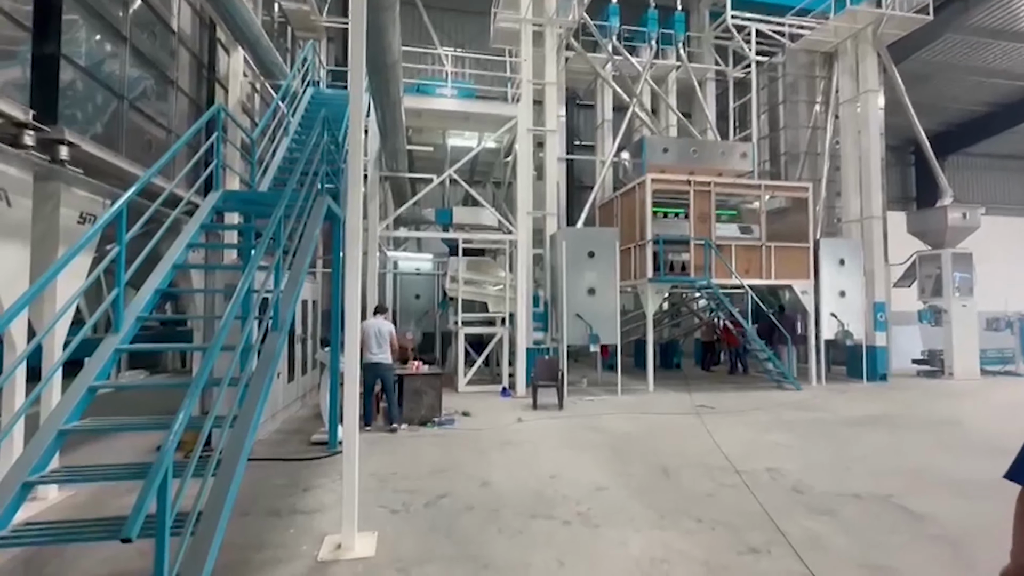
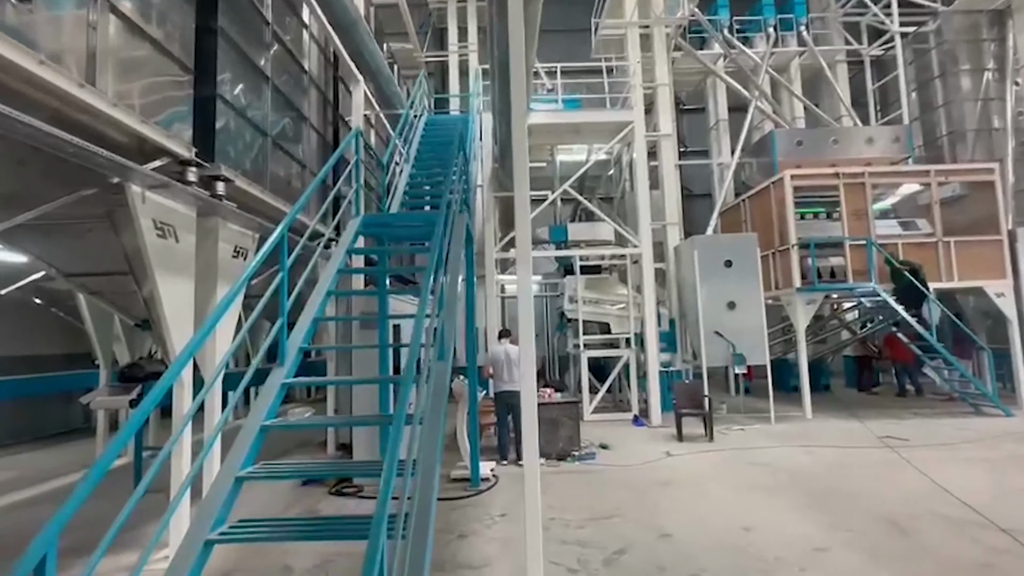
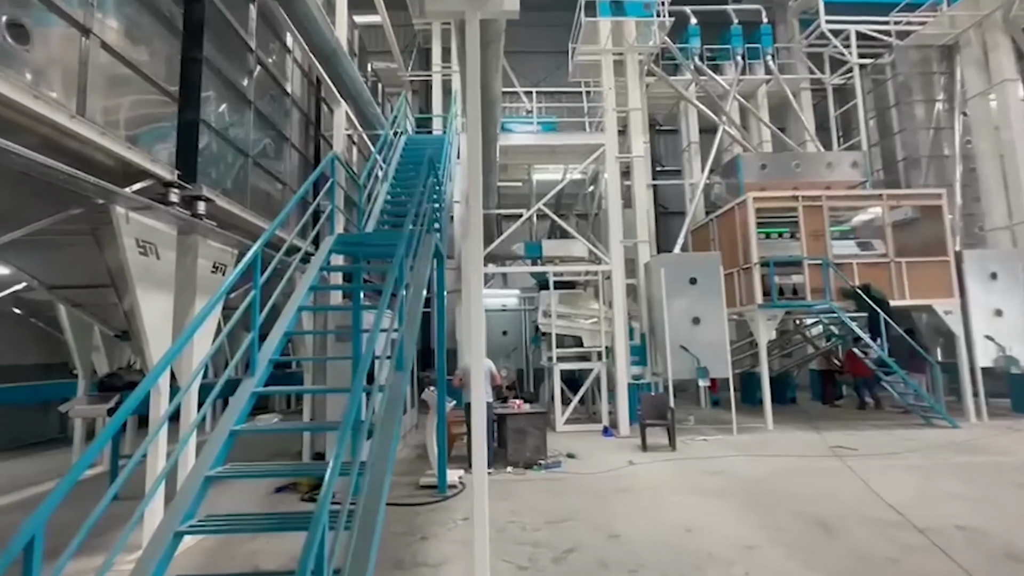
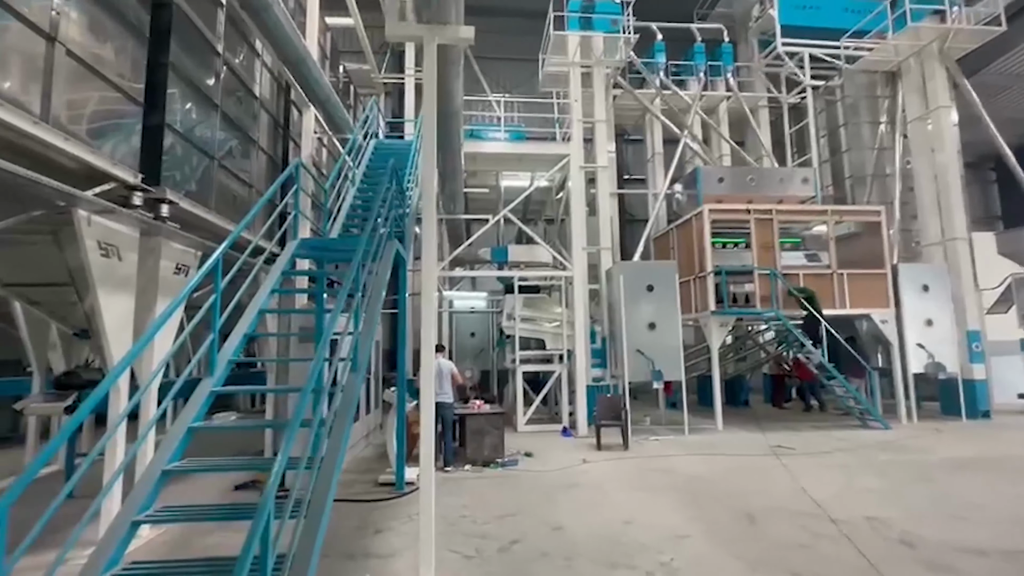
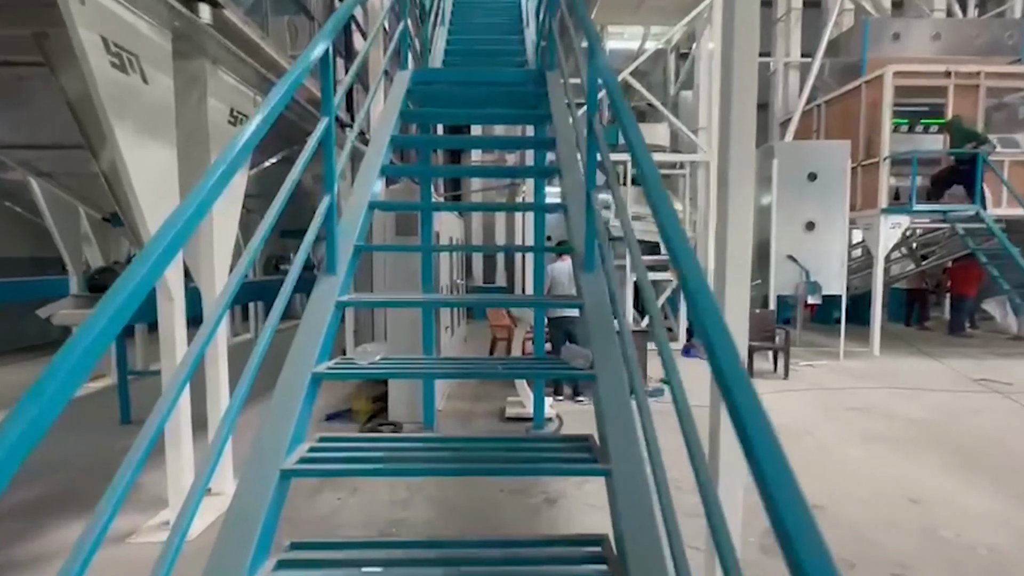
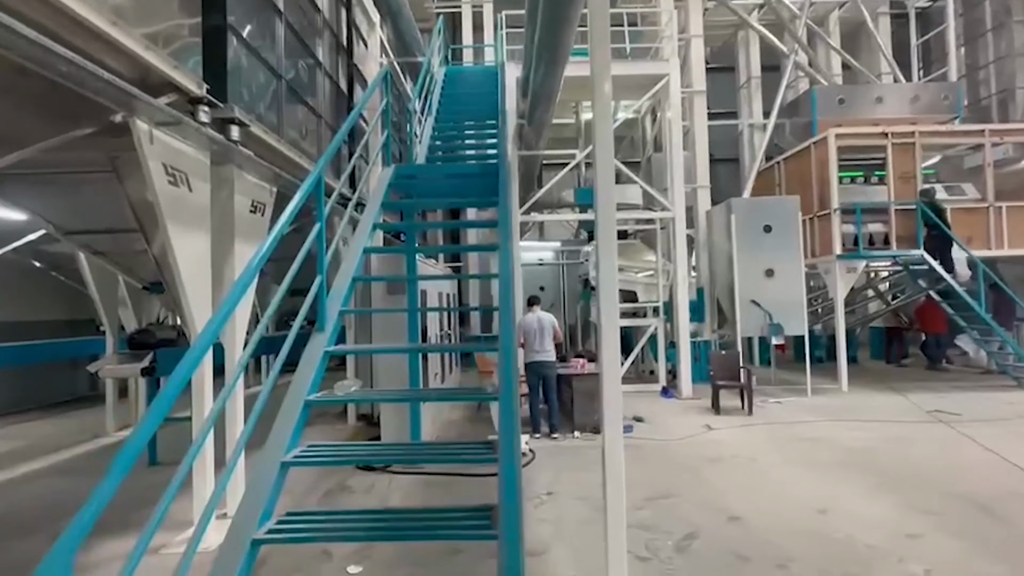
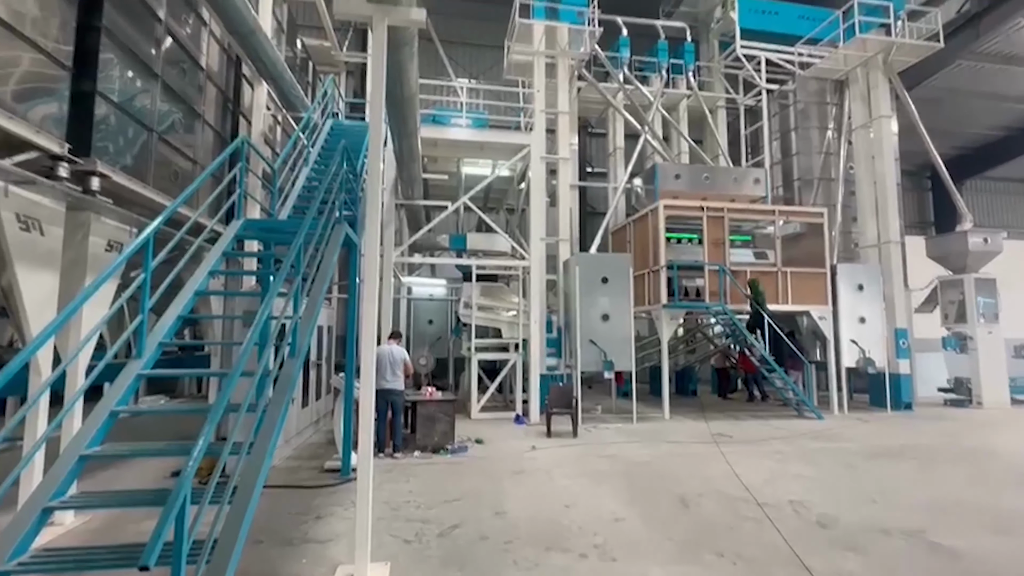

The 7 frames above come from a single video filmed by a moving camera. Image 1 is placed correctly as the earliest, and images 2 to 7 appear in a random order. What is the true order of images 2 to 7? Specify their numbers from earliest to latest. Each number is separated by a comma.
7, 4, 3, 2, 6, 5
